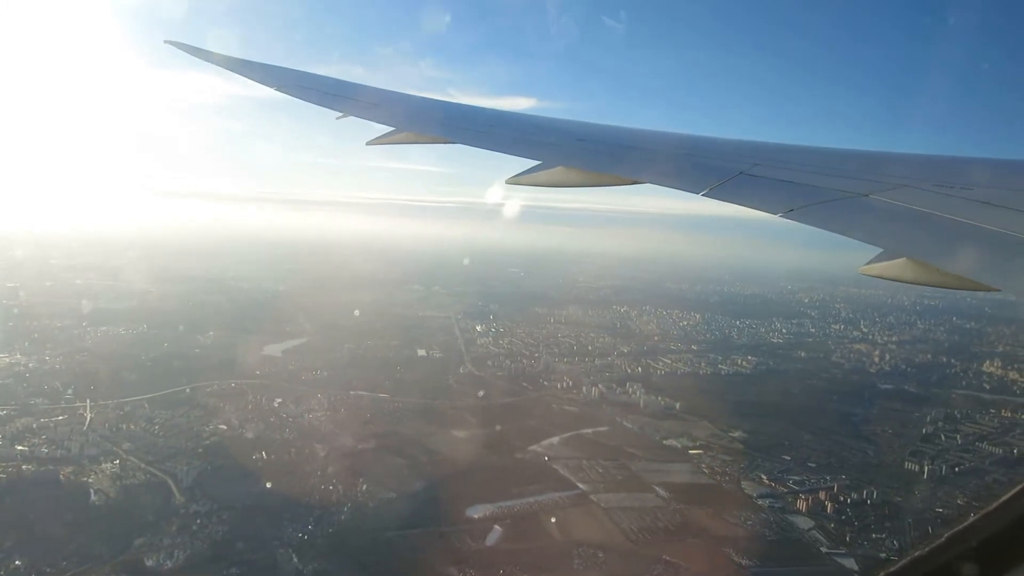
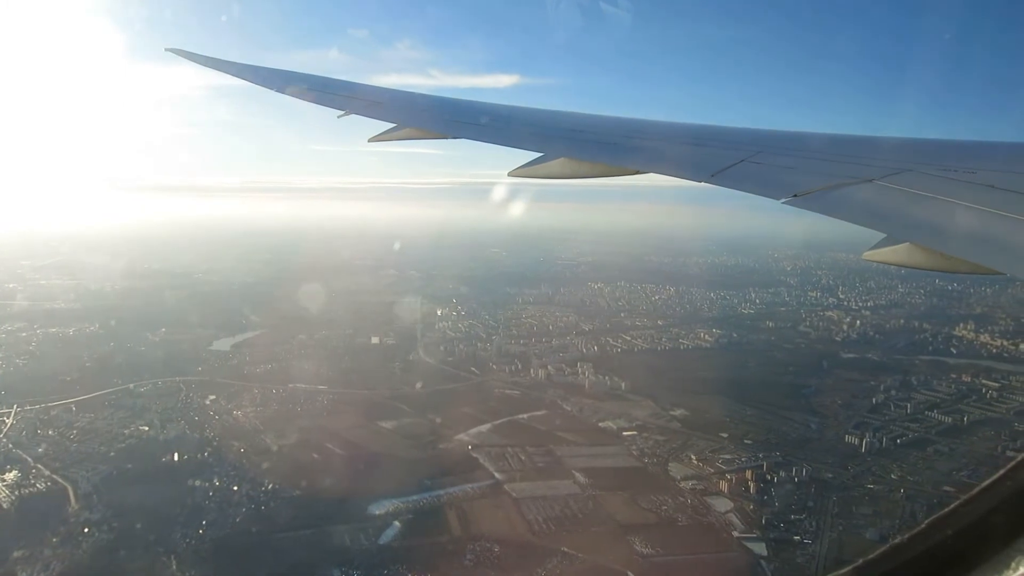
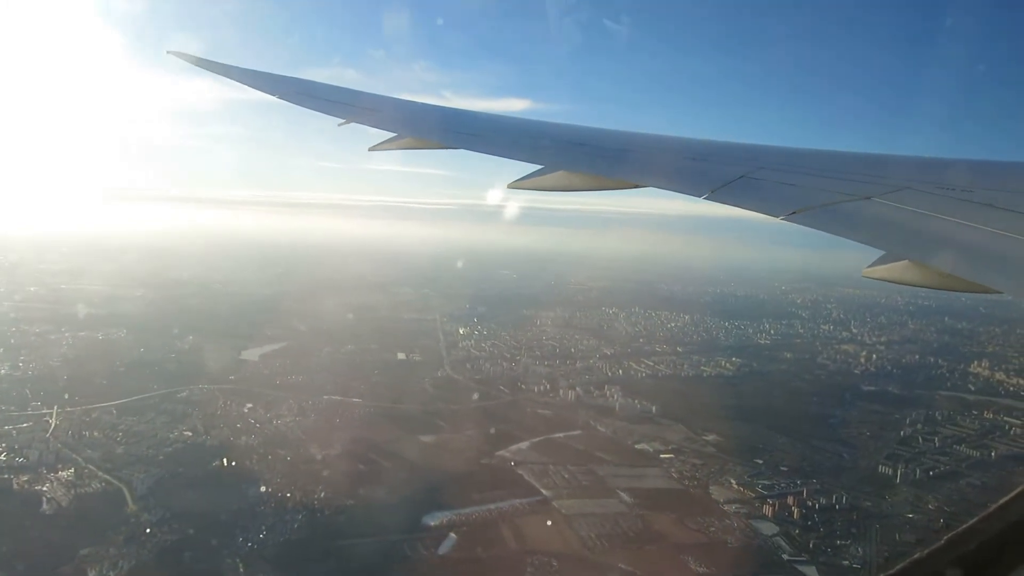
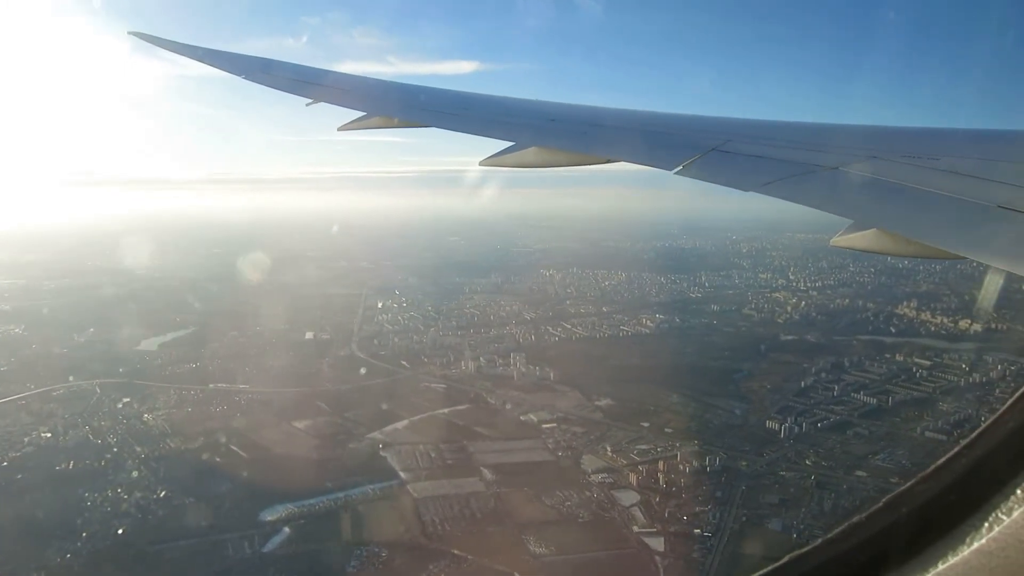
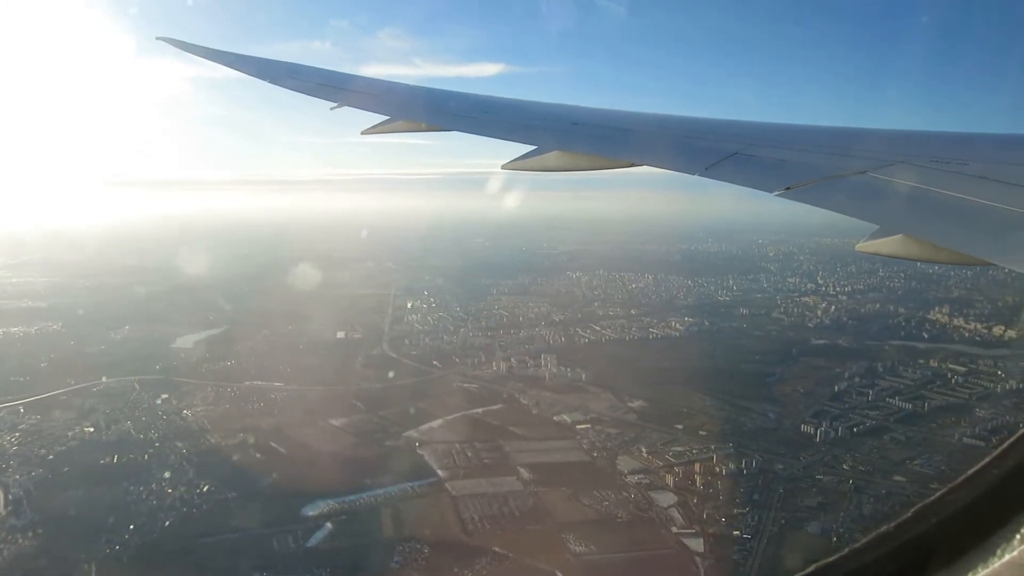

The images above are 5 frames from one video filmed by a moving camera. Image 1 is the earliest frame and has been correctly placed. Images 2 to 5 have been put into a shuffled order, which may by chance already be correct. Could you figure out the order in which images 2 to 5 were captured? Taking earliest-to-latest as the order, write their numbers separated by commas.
3, 2, 5, 4
